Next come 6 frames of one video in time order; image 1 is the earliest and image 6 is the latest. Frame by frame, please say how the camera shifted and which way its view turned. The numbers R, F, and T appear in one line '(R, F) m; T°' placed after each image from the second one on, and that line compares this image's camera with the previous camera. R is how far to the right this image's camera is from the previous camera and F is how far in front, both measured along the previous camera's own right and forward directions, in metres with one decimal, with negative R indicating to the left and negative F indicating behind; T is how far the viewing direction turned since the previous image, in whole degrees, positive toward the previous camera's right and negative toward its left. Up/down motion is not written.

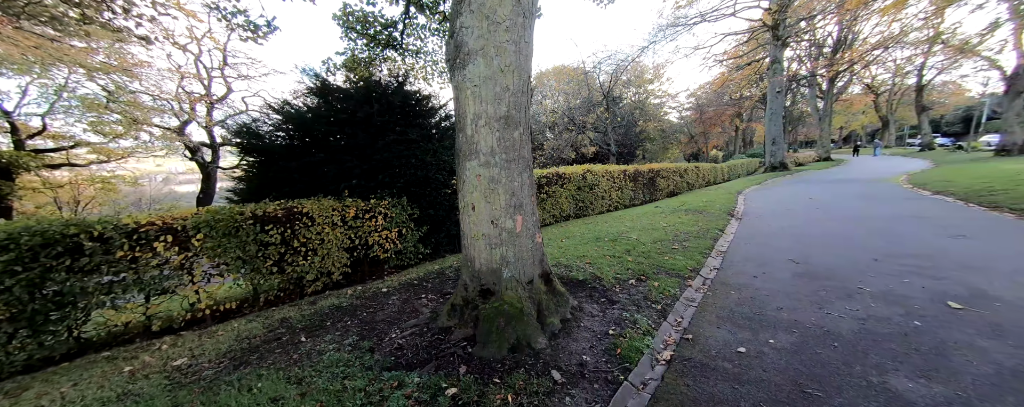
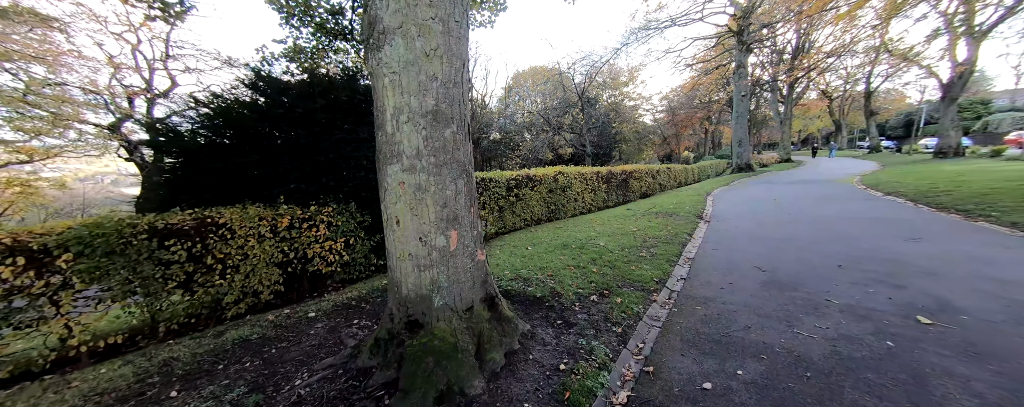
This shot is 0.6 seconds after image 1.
(+0.3, +0.4) m; +4°
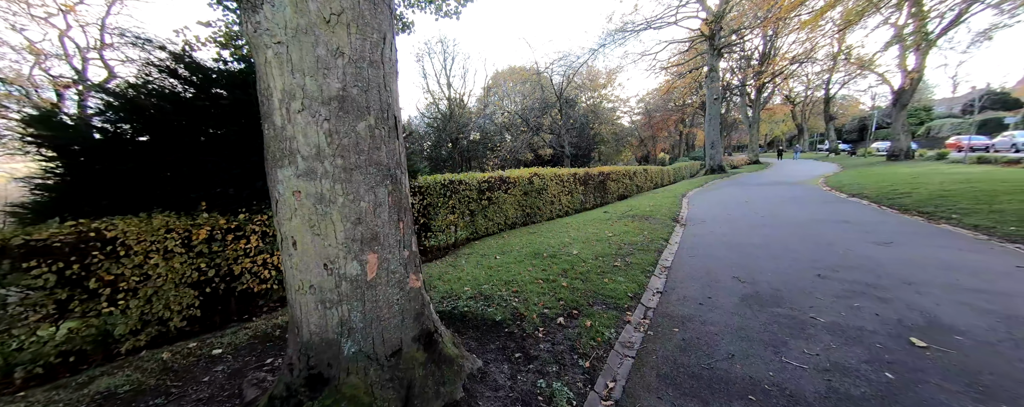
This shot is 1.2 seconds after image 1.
(+0.2, +0.4) m; +4°
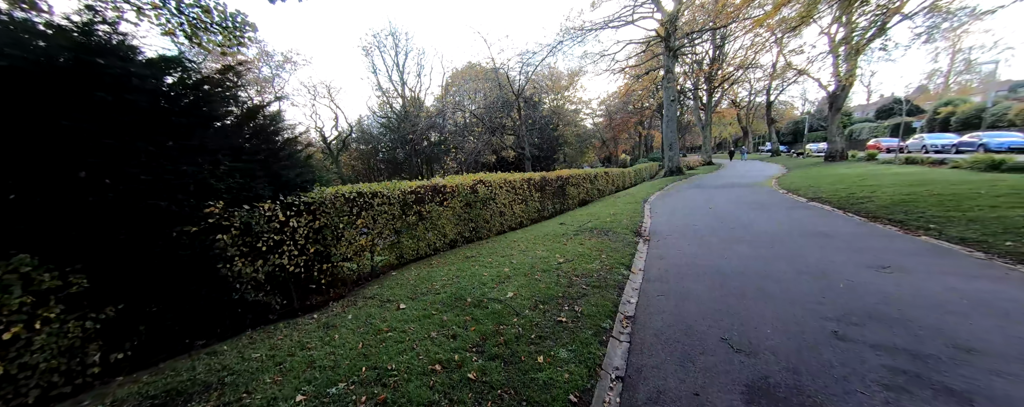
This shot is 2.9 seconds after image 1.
(+0.7, +1.3) m; +6°
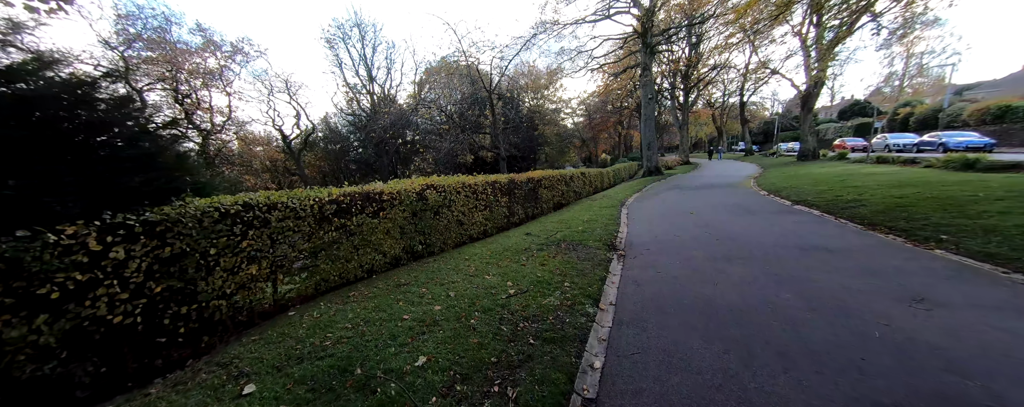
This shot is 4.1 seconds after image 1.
(+0.6, +1.0) m; +3°
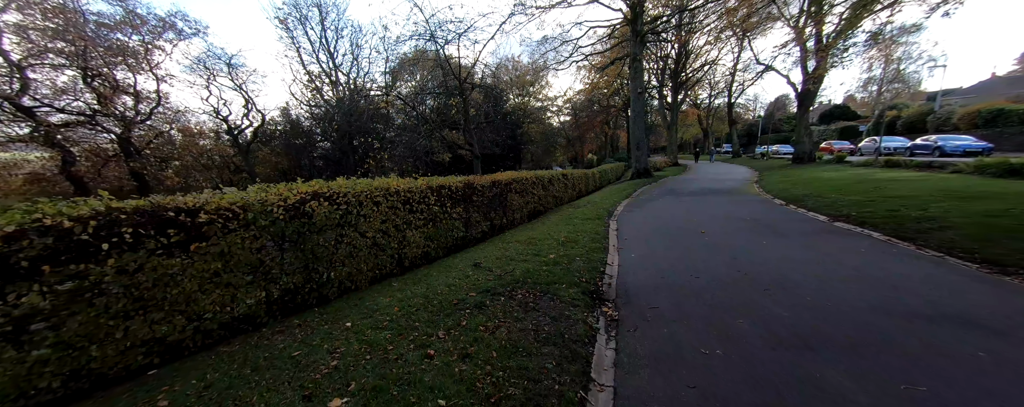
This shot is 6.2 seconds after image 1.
(+0.7, +2.1) m; +3°
